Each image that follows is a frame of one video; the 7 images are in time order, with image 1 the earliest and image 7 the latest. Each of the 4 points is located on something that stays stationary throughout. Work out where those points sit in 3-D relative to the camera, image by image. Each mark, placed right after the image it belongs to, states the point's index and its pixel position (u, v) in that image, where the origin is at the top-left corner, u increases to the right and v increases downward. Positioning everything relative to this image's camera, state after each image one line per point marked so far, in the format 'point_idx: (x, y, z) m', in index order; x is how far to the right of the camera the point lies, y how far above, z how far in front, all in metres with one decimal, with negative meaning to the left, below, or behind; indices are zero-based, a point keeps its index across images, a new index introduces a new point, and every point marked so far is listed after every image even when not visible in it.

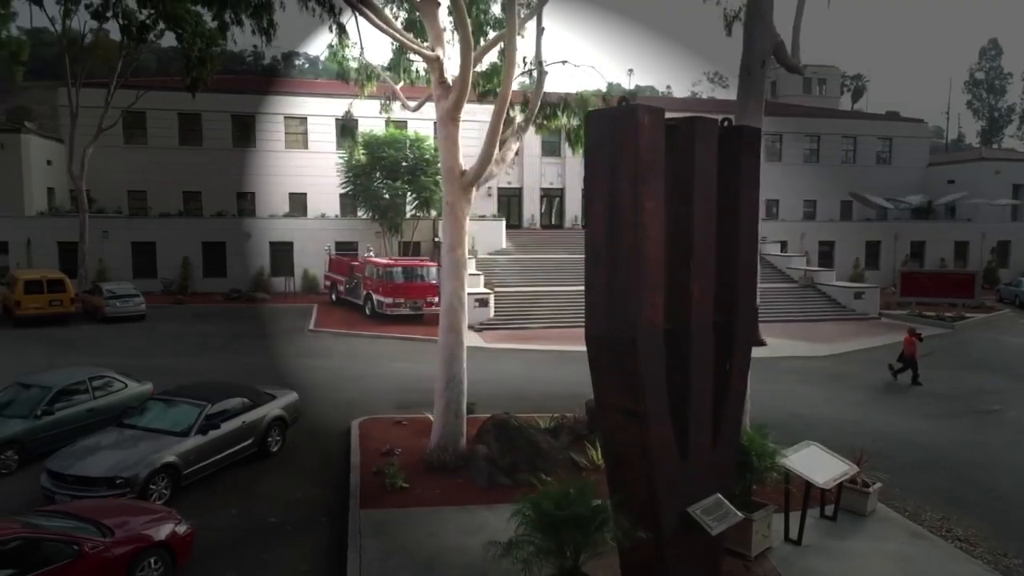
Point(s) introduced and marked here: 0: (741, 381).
0: (+2.5, -1.0, +7.8) m
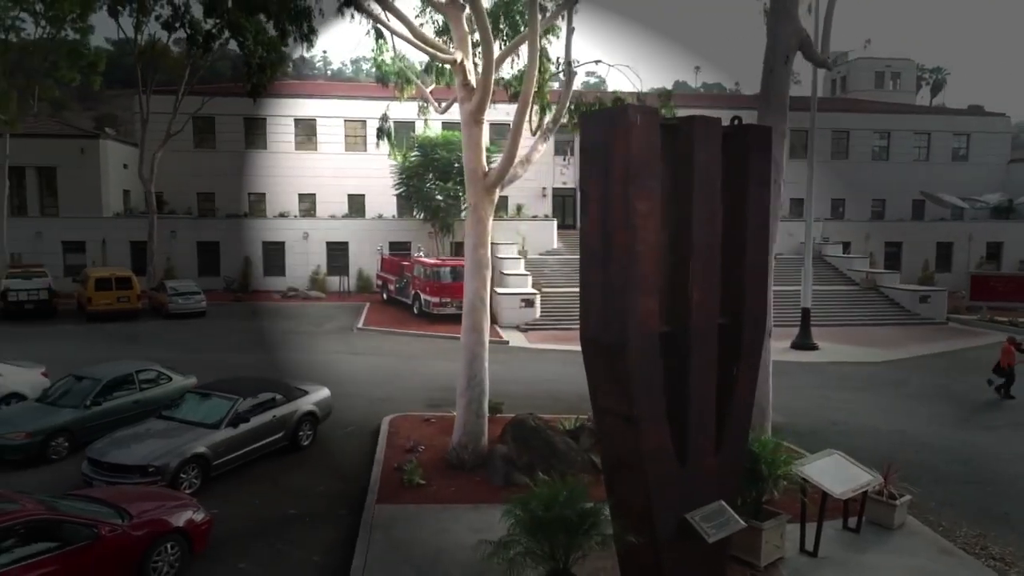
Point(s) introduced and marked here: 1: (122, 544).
0: (+2.5, -1.0, +7.6) m
1: (-3.9, -2.6, +7.3) m
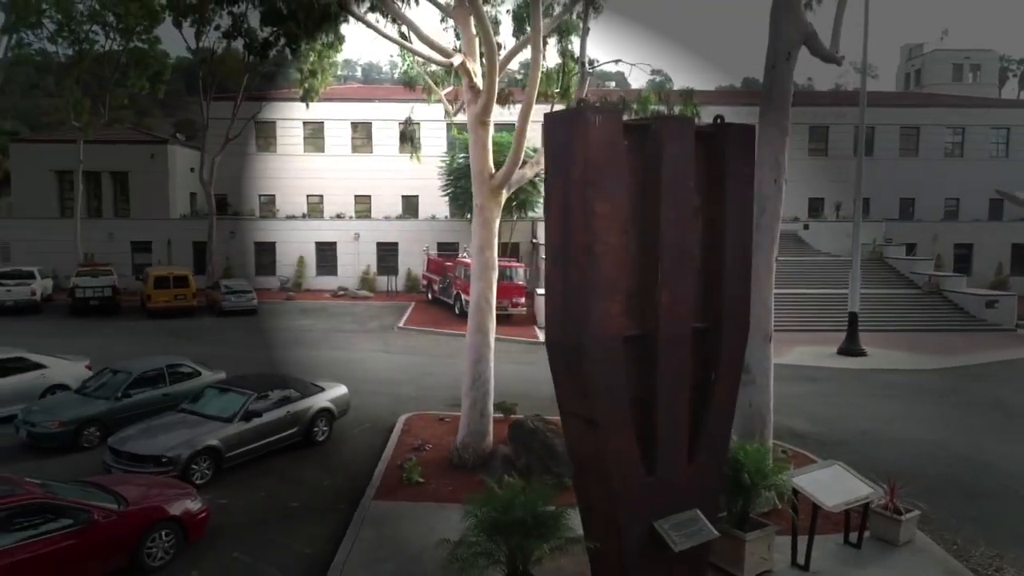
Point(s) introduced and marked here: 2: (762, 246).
0: (+2.2, -1.1, +7.4) m
1: (-4.2, -2.6, +7.7) m
2: (+3.2, +0.5, +9.1) m
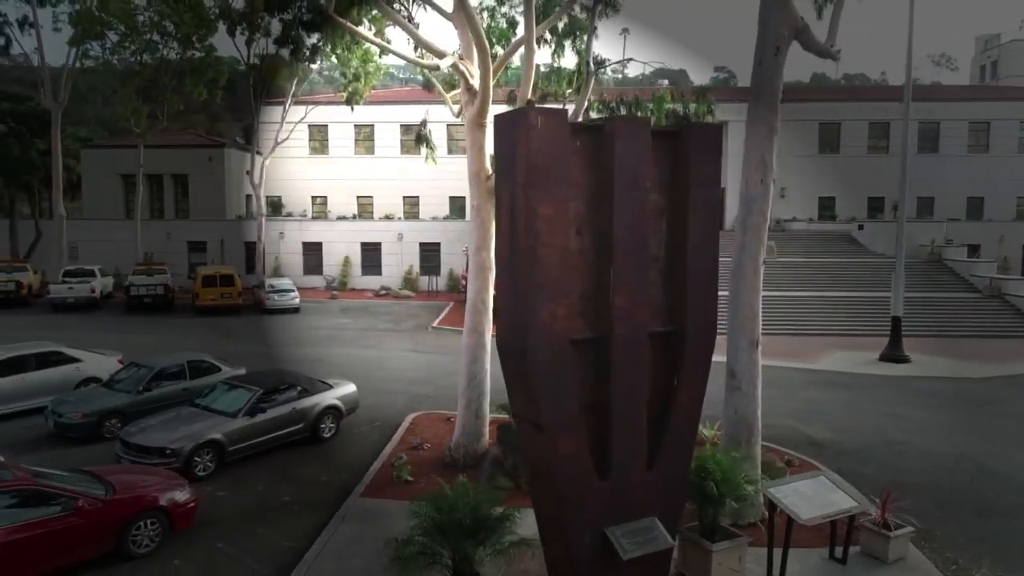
0: (+1.8, -1.1, +7.2) m
1: (-4.6, -2.6, +8.1) m
2: (+2.9, +0.5, +8.9) m
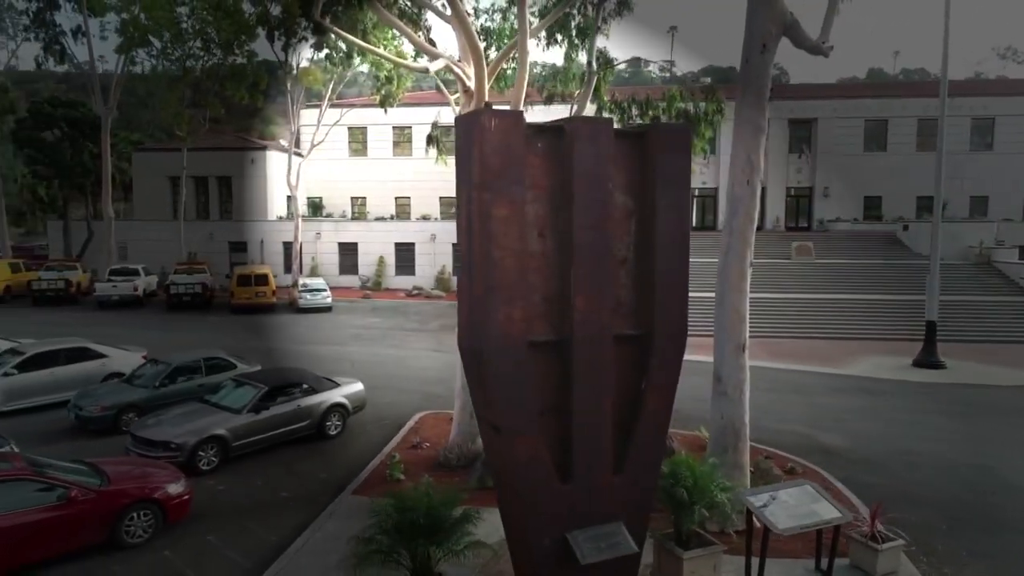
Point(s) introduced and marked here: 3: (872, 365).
0: (+1.4, -1.1, +7.1) m
1: (-4.9, -2.6, +8.4) m
2: (+2.7, +0.5, +8.7) m
3: (+10.0, -2.1, +19.9) m
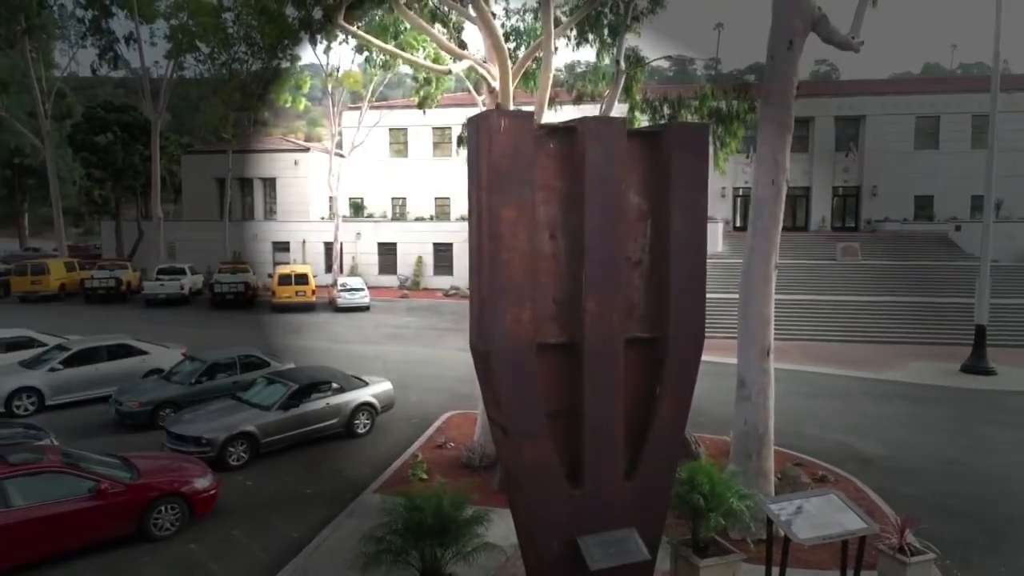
0: (+1.6, -1.1, +7.0) m
1: (-4.7, -2.6, +8.7) m
2: (+2.9, +0.4, +8.5) m
3: (+10.9, -2.2, +19.3) m
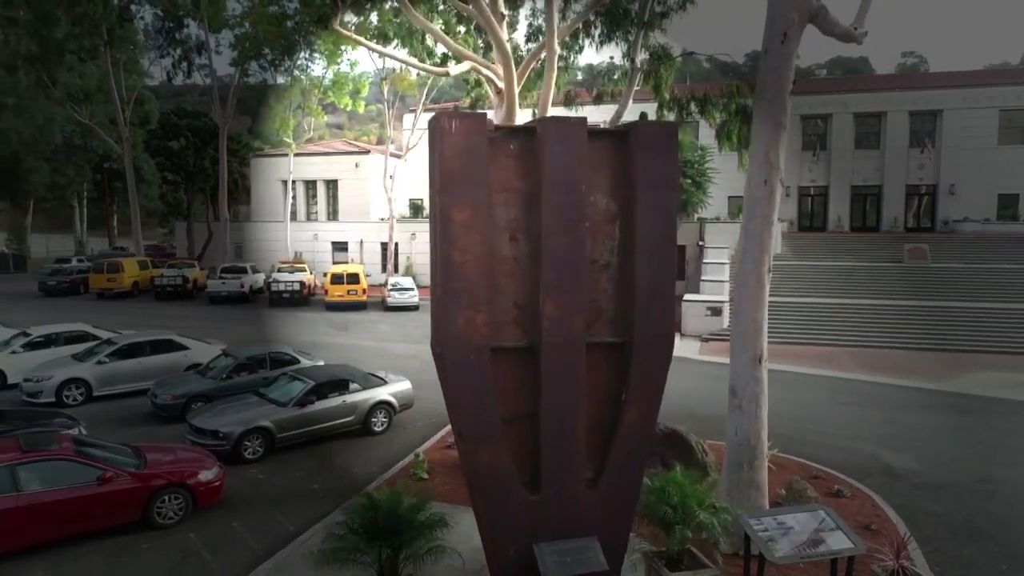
0: (+1.2, -1.2, +6.8) m
1: (-4.8, -2.5, +9.1) m
2: (+2.7, +0.4, +8.1) m
3: (+11.7, -2.3, +18.1) m
